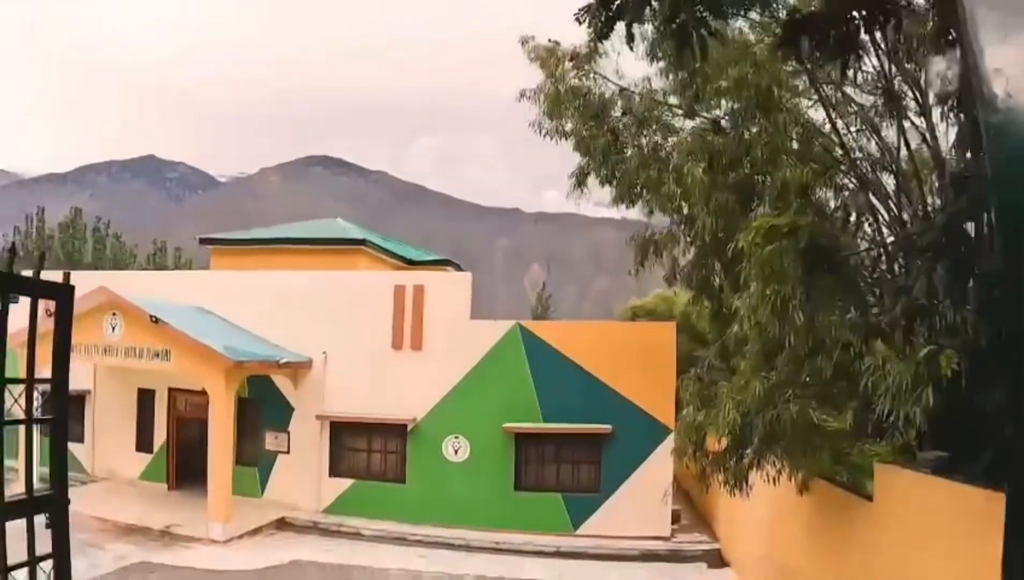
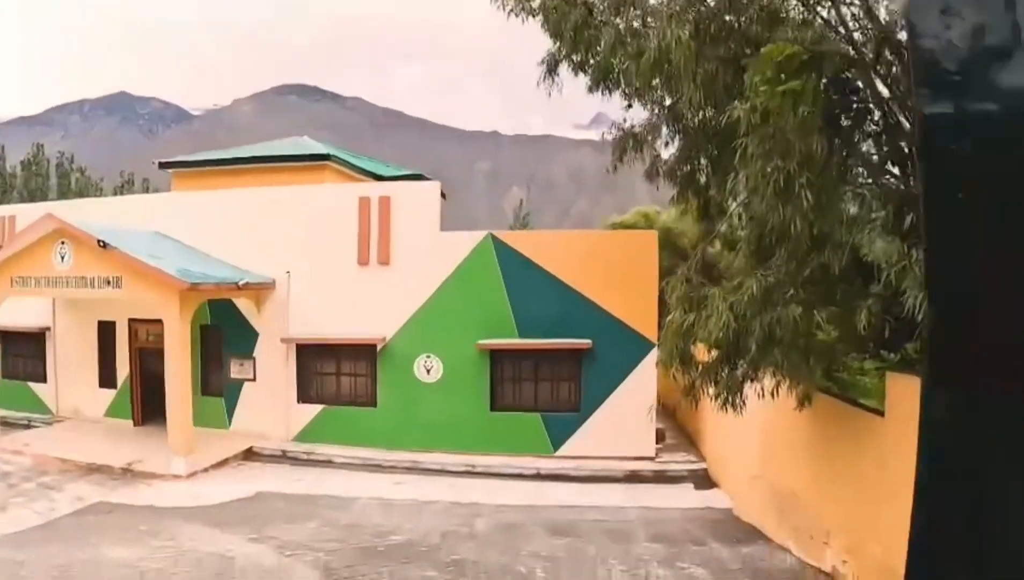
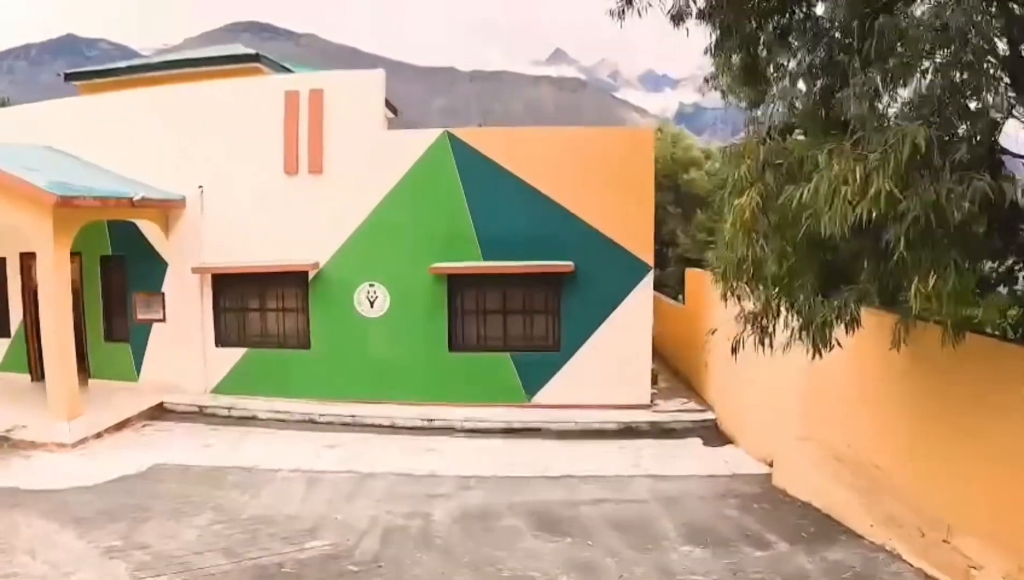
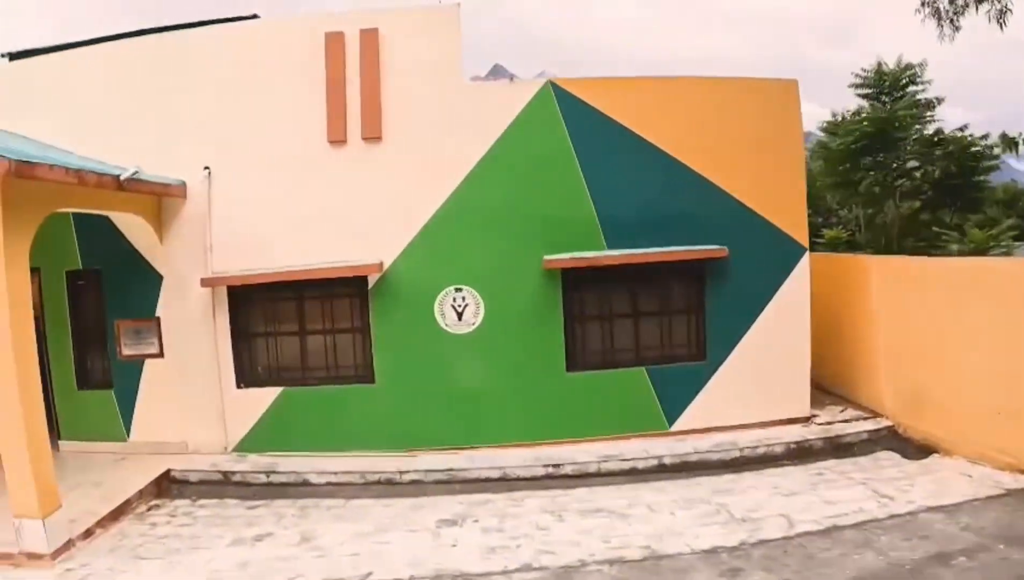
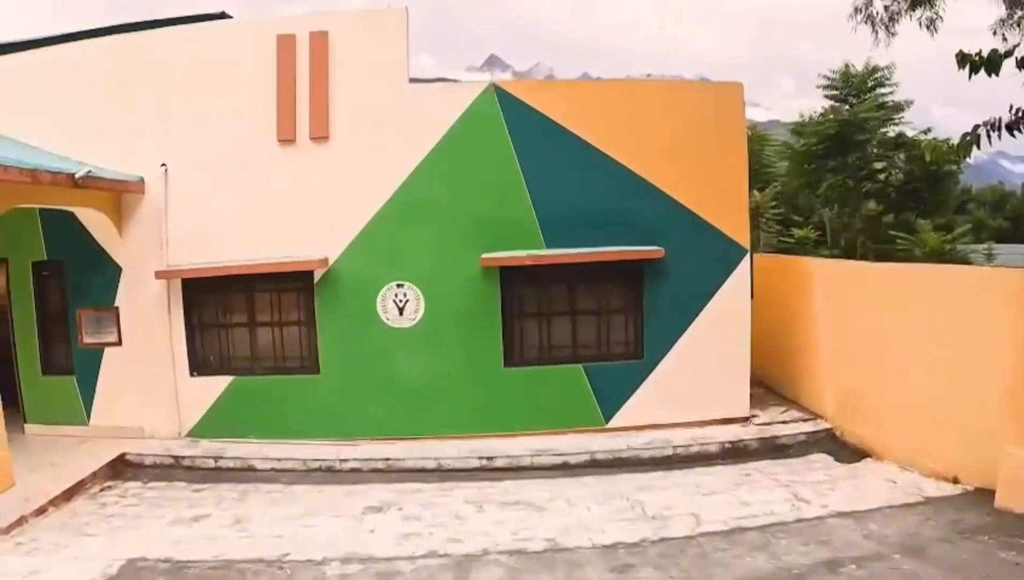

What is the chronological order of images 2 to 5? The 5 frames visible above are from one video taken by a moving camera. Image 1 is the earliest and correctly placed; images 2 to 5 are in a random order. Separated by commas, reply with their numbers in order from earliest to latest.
2, 3, 5, 4
